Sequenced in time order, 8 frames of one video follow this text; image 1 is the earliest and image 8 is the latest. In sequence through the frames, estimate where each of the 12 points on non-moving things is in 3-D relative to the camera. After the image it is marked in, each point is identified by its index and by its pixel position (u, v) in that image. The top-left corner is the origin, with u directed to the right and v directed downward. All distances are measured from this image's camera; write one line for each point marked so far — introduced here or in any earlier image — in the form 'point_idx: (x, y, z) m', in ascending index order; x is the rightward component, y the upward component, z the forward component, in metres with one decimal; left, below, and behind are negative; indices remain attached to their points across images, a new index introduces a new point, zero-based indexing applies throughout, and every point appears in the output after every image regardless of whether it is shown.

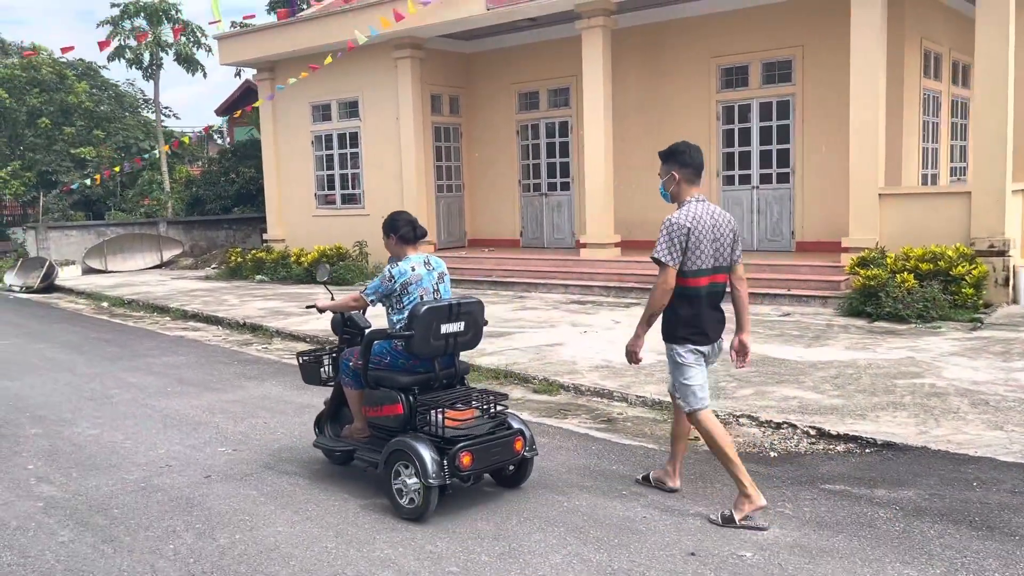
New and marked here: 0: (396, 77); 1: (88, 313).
0: (-1.9, +3.5, +13.8) m
1: (-6.1, -0.4, +12.1) m
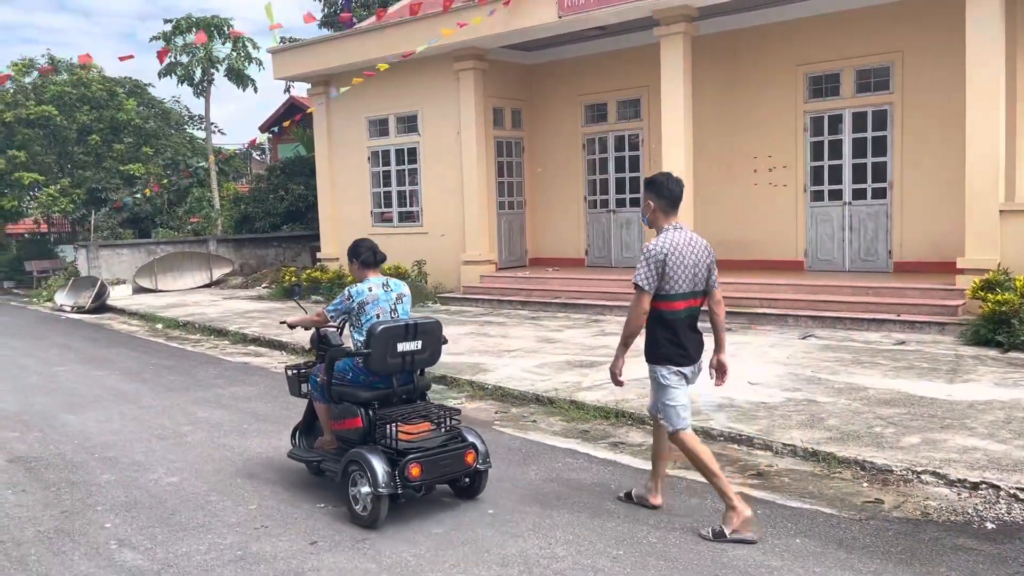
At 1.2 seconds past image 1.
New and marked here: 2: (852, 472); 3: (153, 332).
0: (-0.8, +3.1, +13.2) m
1: (-5.1, -0.7, +11.6) m
2: (+1.8, -1.0, +4.5) m
3: (-5.1, -0.6, +12.0) m
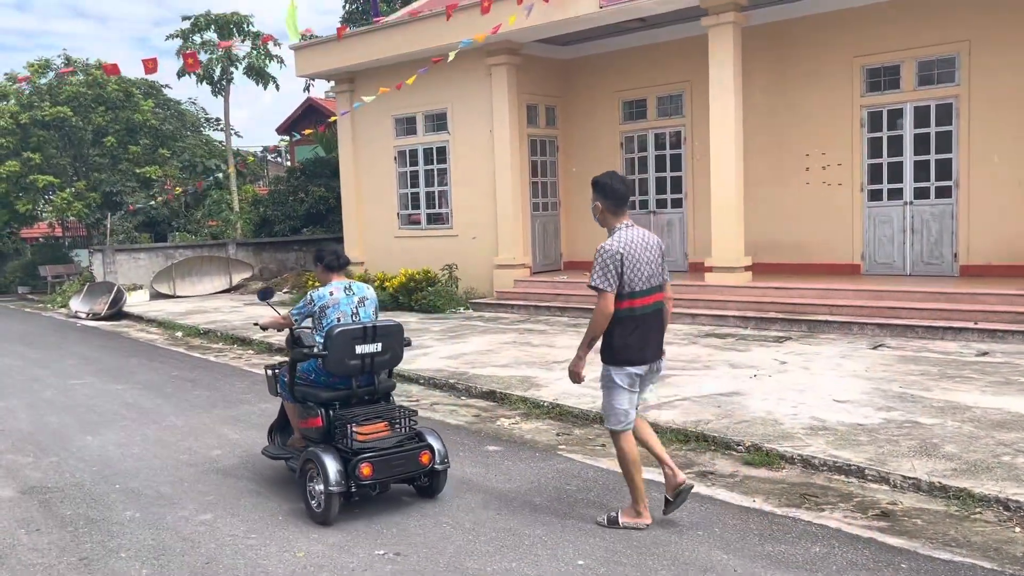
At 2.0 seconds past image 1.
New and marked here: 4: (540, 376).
0: (-0.3, +3.0, +12.6) m
1: (-4.6, -0.7, +11.1) m
2: (+2.2, -1.0, +3.8) m
3: (-4.6, -0.7, +11.5) m
4: (+0.2, -0.8, +7.2) m
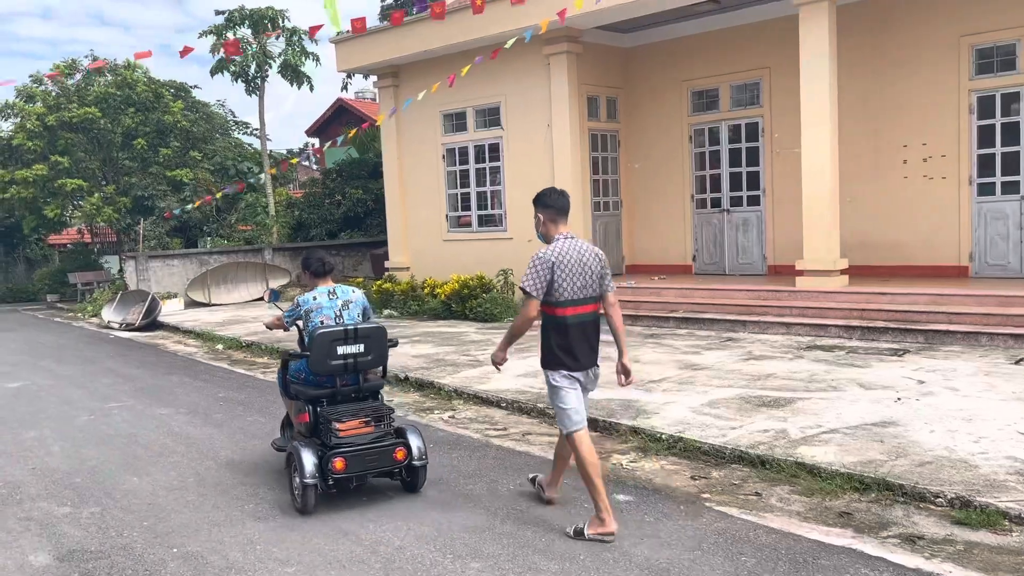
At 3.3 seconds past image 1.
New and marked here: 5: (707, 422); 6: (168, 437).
0: (+0.5, +3.0, +11.7) m
1: (-3.8, -0.9, +10.3) m
2: (+2.9, -1.1, +2.8) m
3: (-3.8, -0.8, +10.6) m
4: (+1.0, -0.8, +6.2) m
5: (+1.3, -0.9, +5.5) m
6: (-2.5, -1.1, +6.2) m
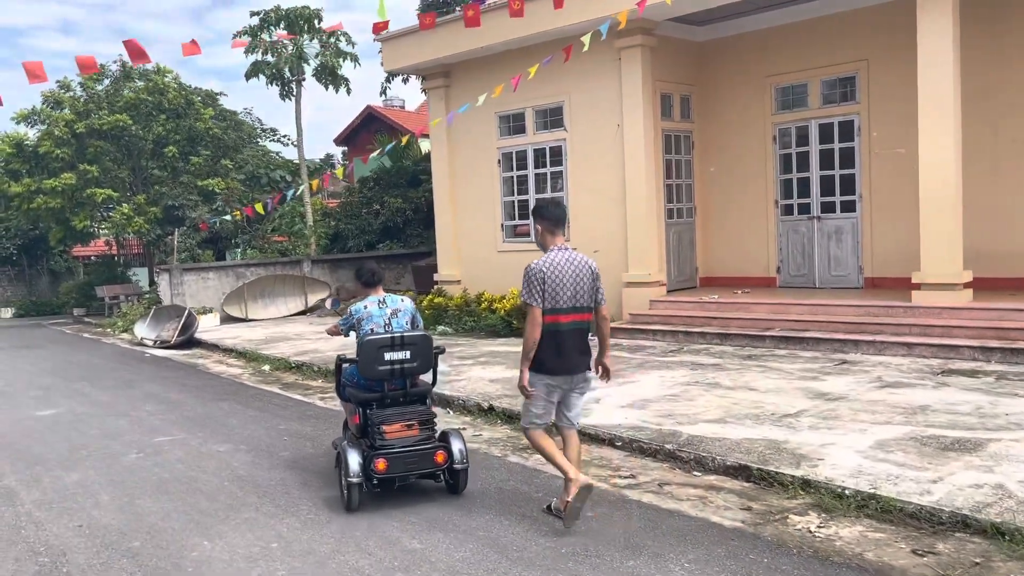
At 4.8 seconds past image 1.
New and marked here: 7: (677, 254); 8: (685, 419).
0: (+1.4, +2.8, +10.8) m
1: (-2.9, -1.0, +9.4) m
2: (+3.6, -1.2, +1.8) m
3: (-2.9, -1.0, +9.7) m
4: (+1.8, -0.9, +5.2) m
5: (+2.1, -1.0, +4.5) m
6: (-1.8, -1.2, +5.3) m
7: (+2.2, +0.5, +11.4) m
8: (+1.3, -0.9, +6.0) m
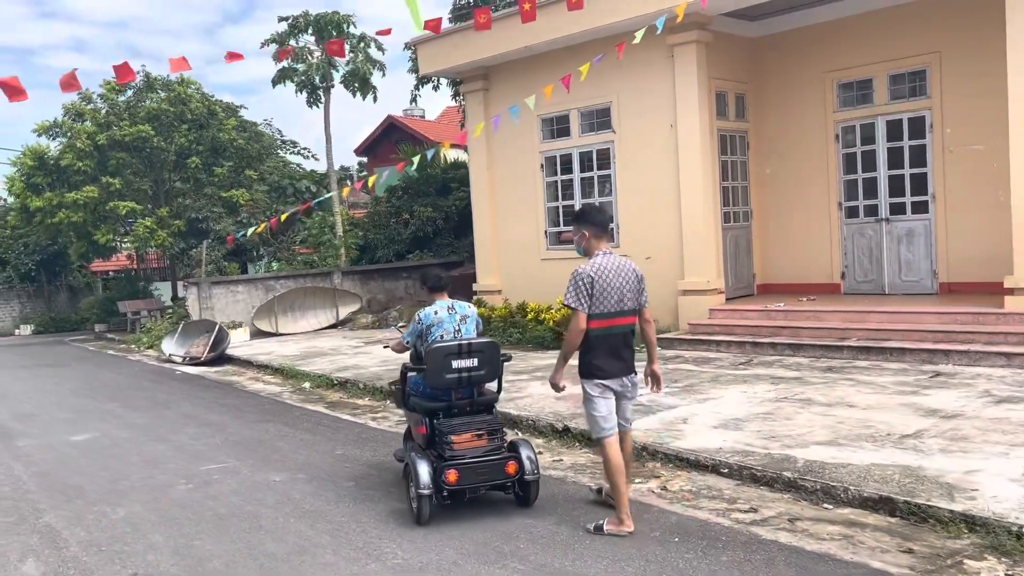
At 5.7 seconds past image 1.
0: (+2.0, +2.7, +10.2) m
1: (-2.3, -1.2, +8.8) m
2: (+4.1, -1.1, +1.2) m
3: (-2.3, -1.2, +9.2) m
4: (+2.3, -1.0, +4.6) m
5: (+2.6, -1.0, +3.9) m
6: (-1.2, -1.3, +4.7) m
7: (+2.9, +0.3, +10.8) m
8: (+1.8, -1.0, +5.4) m
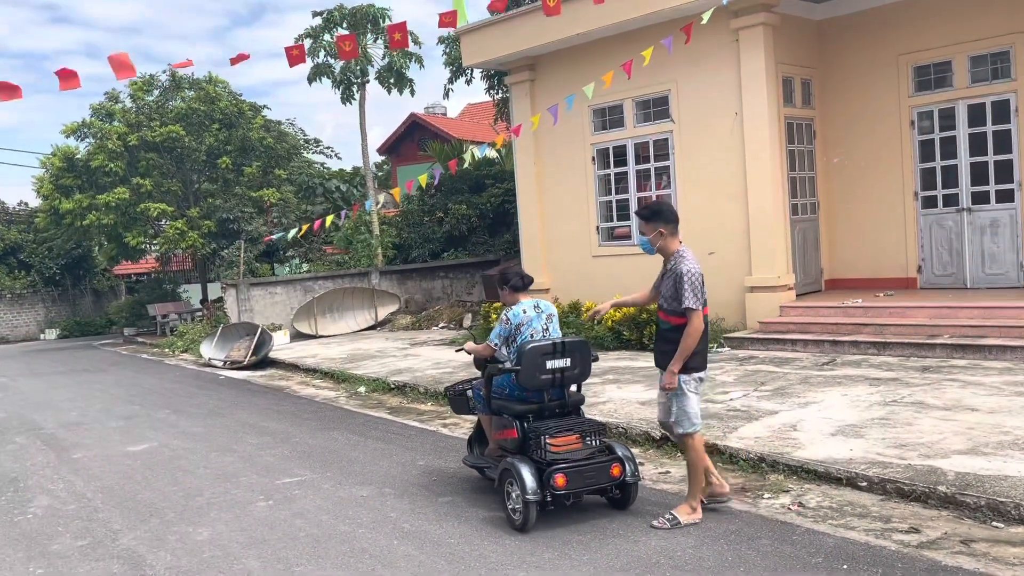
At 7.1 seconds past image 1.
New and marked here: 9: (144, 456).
0: (+2.6, +2.7, +9.8) m
1: (-1.6, -1.2, +8.4) m
2: (+4.7, -1.1, +0.7) m
3: (-1.6, -1.2, +8.8) m
4: (+2.9, -0.9, +4.2) m
5: (+3.2, -1.0, +3.5) m
6: (-0.6, -1.3, +4.3) m
7: (+3.6, +0.4, +10.3) m
8: (+2.5, -1.0, +5.0) m
9: (-3.0, -1.4, +6.8) m
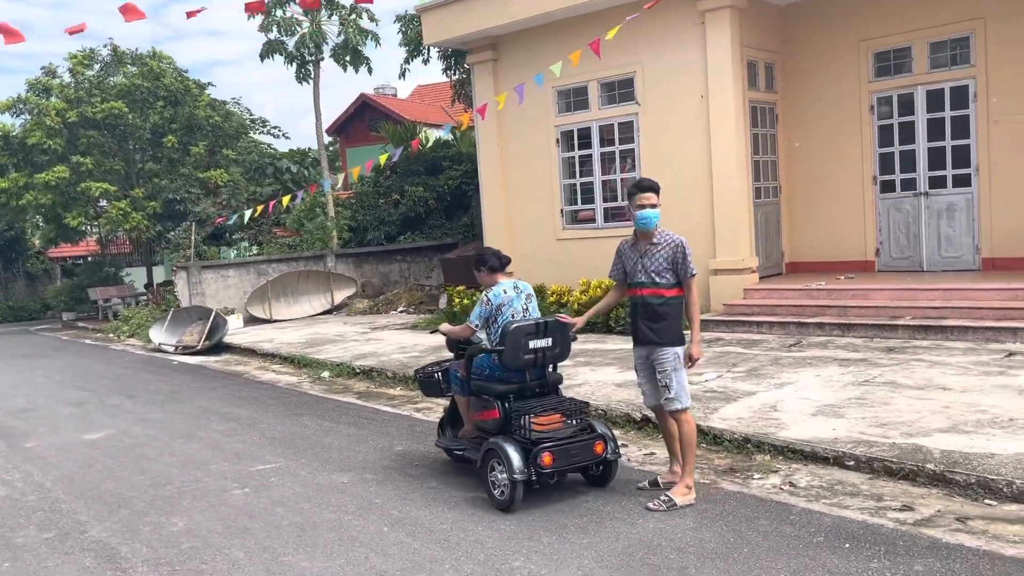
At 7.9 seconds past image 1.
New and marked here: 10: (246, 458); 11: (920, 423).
0: (+2.3, +2.9, +9.8) m
1: (-1.9, -1.0, +8.2) m
2: (+4.9, -1.0, +0.9) m
3: (-1.9, -1.0, +8.6) m
4: (+2.9, -0.8, +4.3) m
5: (+3.2, -0.9, +3.6) m
6: (-0.6, -1.2, +4.2) m
7: (+3.1, +0.6, +10.4) m
8: (+2.4, -0.8, +5.0) m
9: (-3.2, -1.2, +6.5) m
10: (-1.8, -1.2, +5.7) m
11: (+2.5, -0.8, +5.1) m
